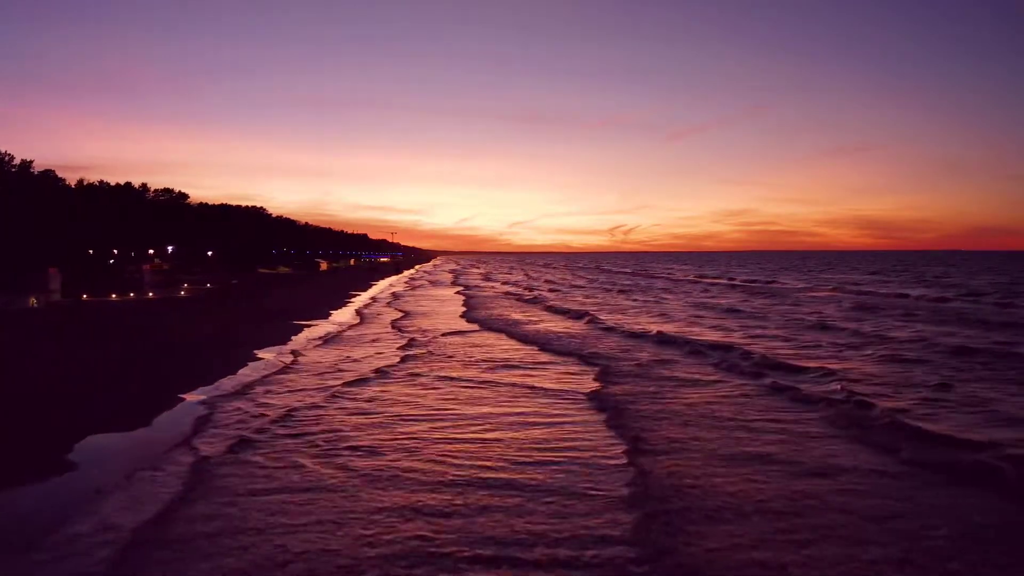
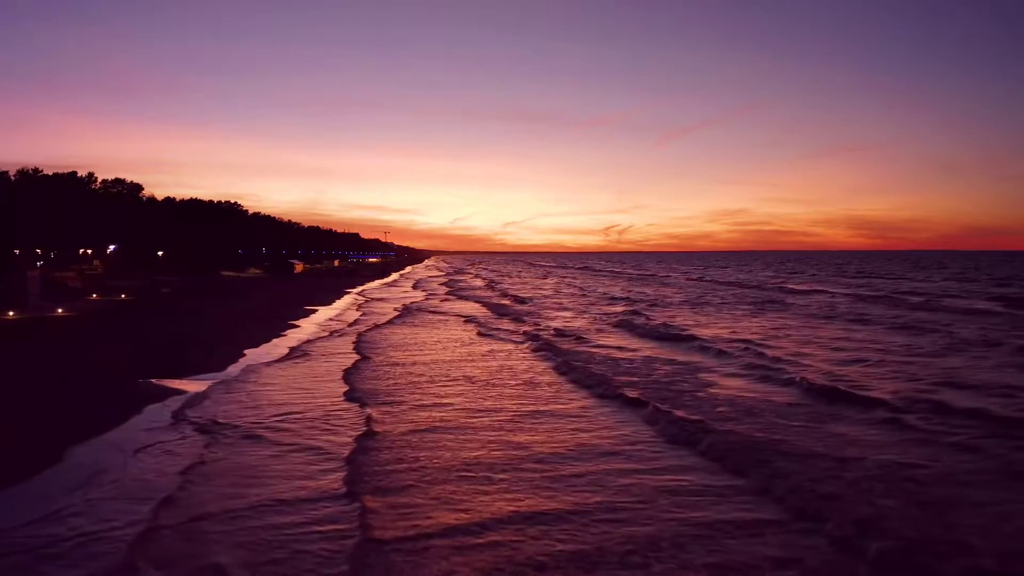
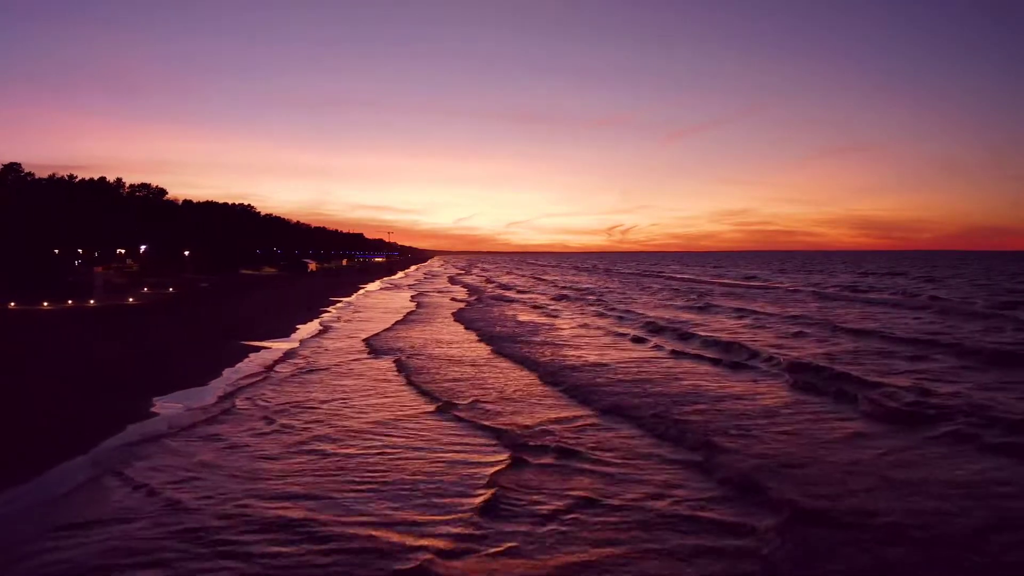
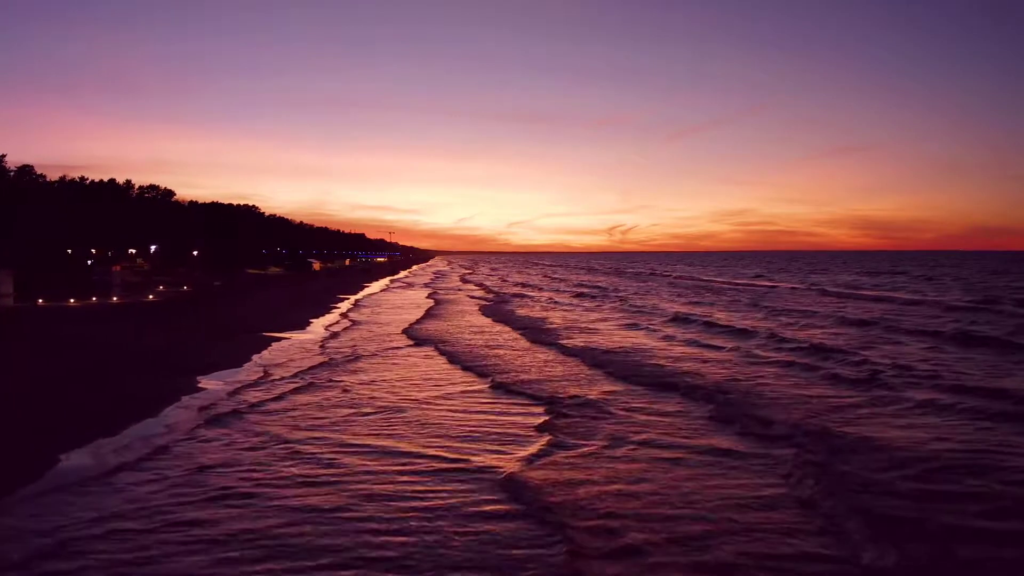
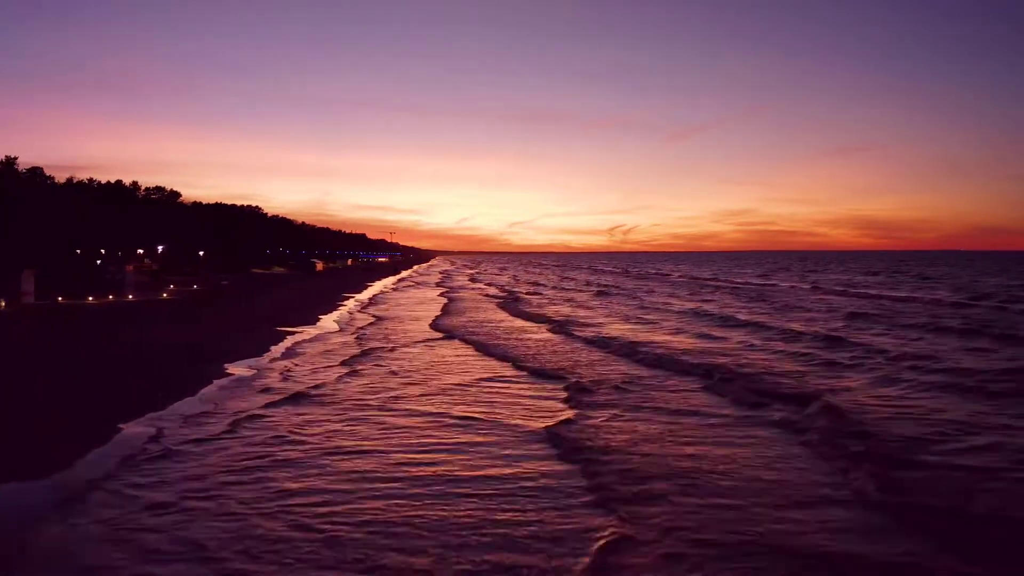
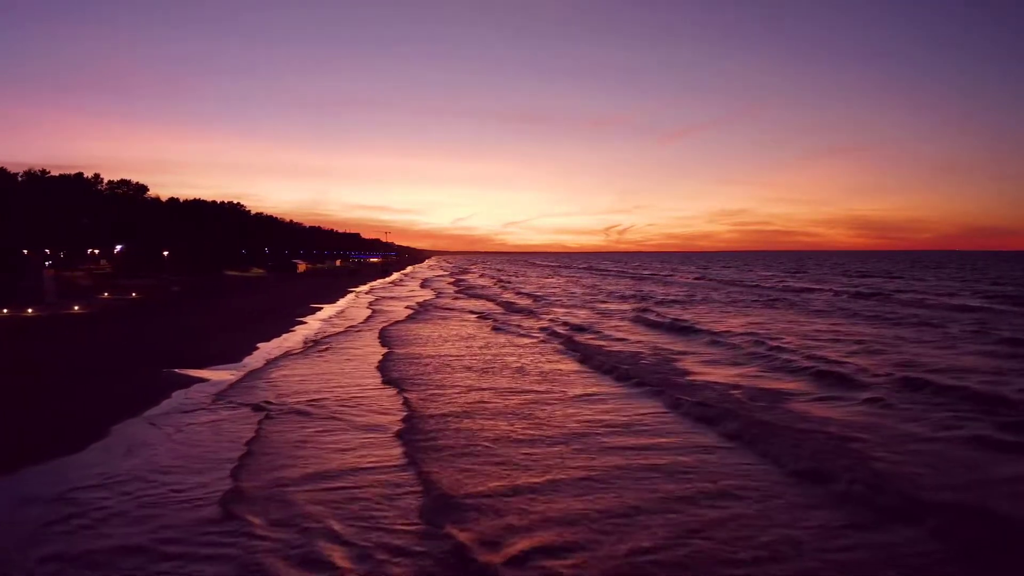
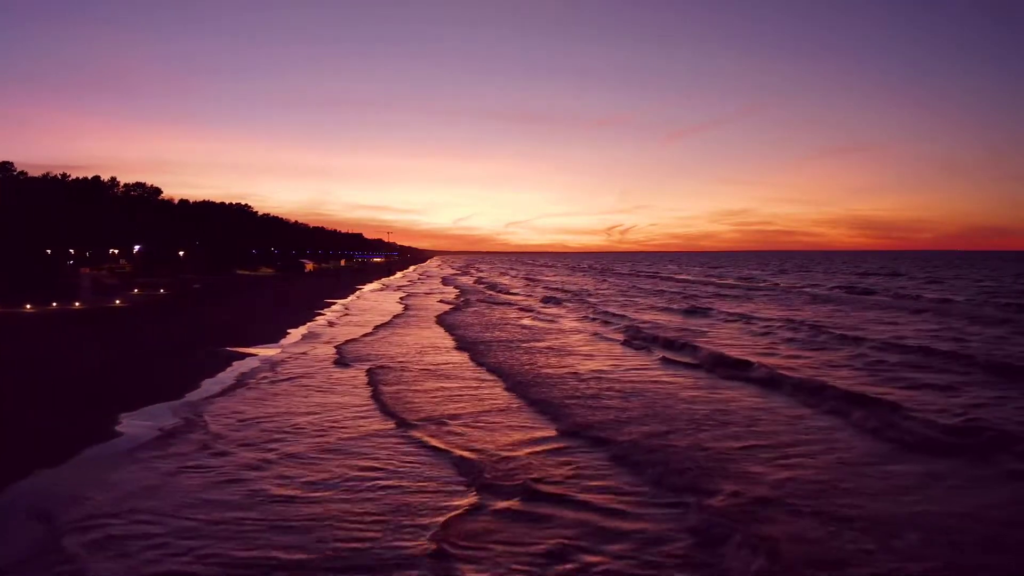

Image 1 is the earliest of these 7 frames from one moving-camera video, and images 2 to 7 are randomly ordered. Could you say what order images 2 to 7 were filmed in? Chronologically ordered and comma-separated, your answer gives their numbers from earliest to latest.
5, 4, 3, 7, 6, 2
